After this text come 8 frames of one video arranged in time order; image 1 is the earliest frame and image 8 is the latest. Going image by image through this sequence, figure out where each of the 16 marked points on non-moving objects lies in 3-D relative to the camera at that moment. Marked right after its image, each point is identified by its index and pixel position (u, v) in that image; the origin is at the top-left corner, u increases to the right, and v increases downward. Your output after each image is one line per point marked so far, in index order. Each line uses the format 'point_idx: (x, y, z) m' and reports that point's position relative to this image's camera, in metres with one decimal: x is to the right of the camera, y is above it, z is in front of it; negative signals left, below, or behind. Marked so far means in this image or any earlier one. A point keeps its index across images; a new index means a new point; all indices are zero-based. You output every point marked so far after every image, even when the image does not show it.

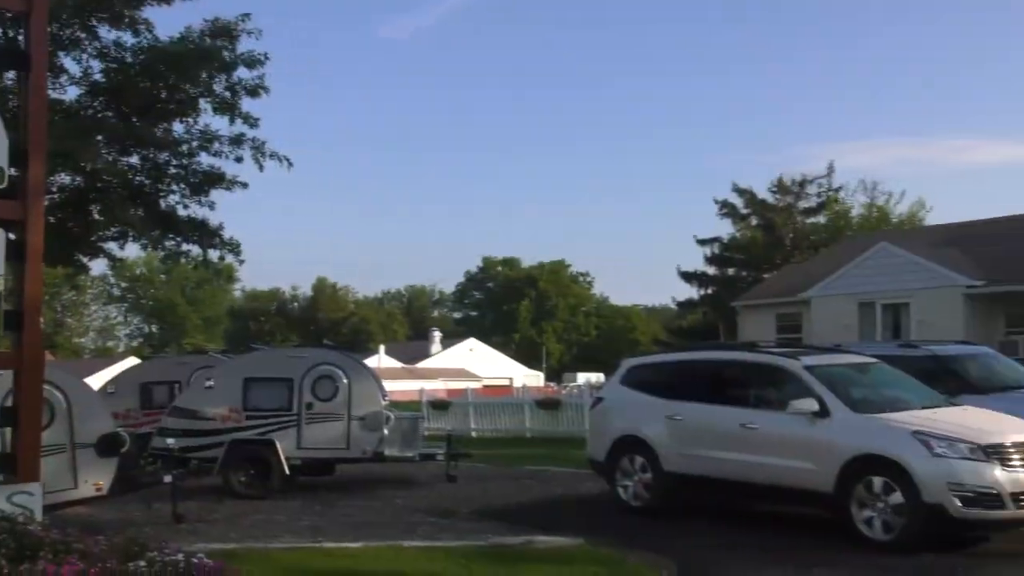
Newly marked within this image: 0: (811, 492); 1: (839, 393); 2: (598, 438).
0: (+3.6, -2.5, +10.1) m
1: (+4.0, -1.3, +10.3) m
2: (+1.1, -2.2, +12.1) m
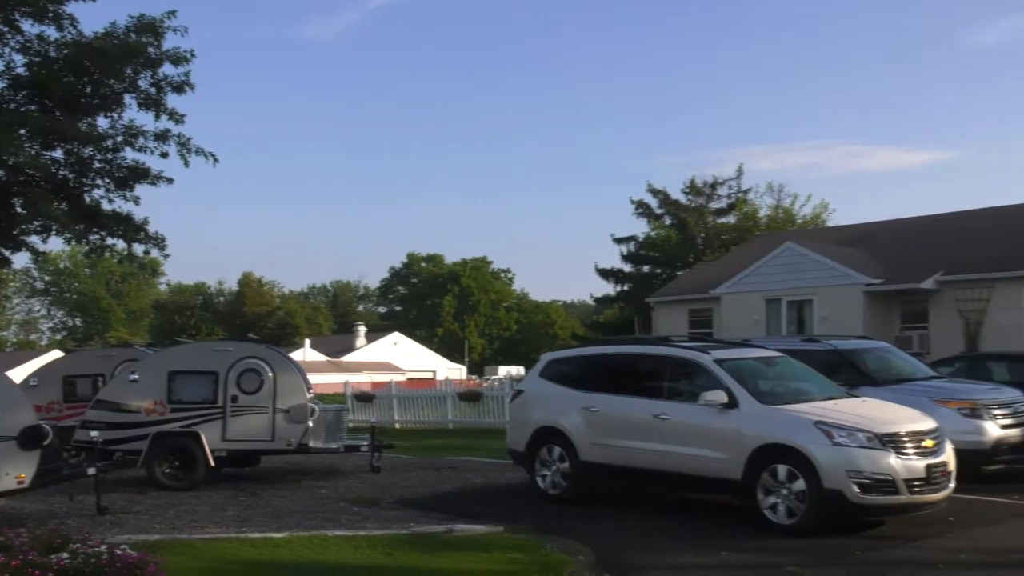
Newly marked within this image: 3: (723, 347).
0: (+2.6, -2.4, +10.6) m
1: (+3.0, -1.3, +10.8) m
2: (+0.1, -2.1, +12.4) m
3: (+2.8, -0.8, +11.5) m
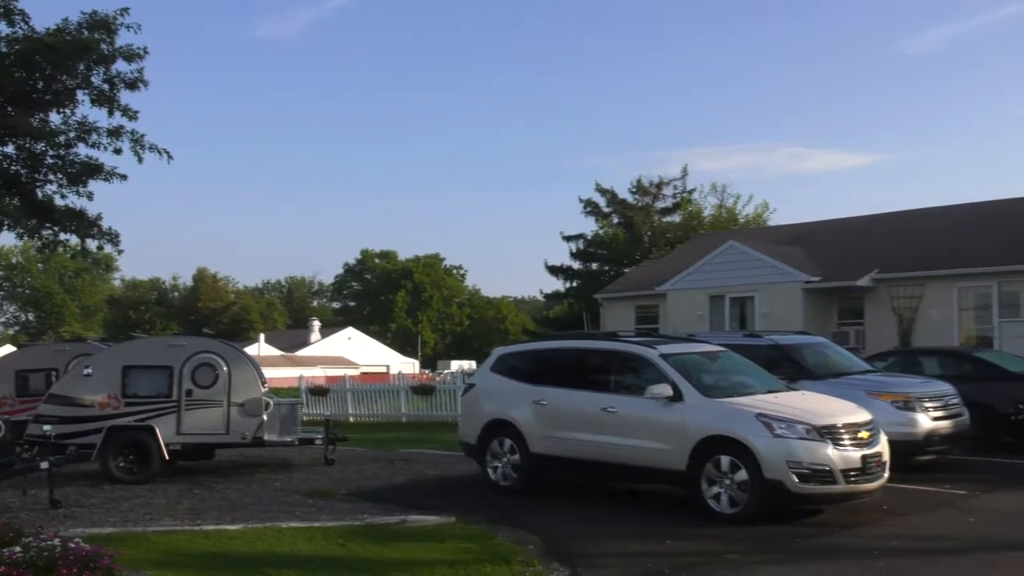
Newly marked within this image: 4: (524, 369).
0: (+2.0, -2.4, +10.9) m
1: (+2.4, -1.2, +11.1) m
2: (-0.6, -2.0, +12.7) m
3: (+2.2, -0.8, +11.8) m
4: (+0.2, -1.2, +12.5) m
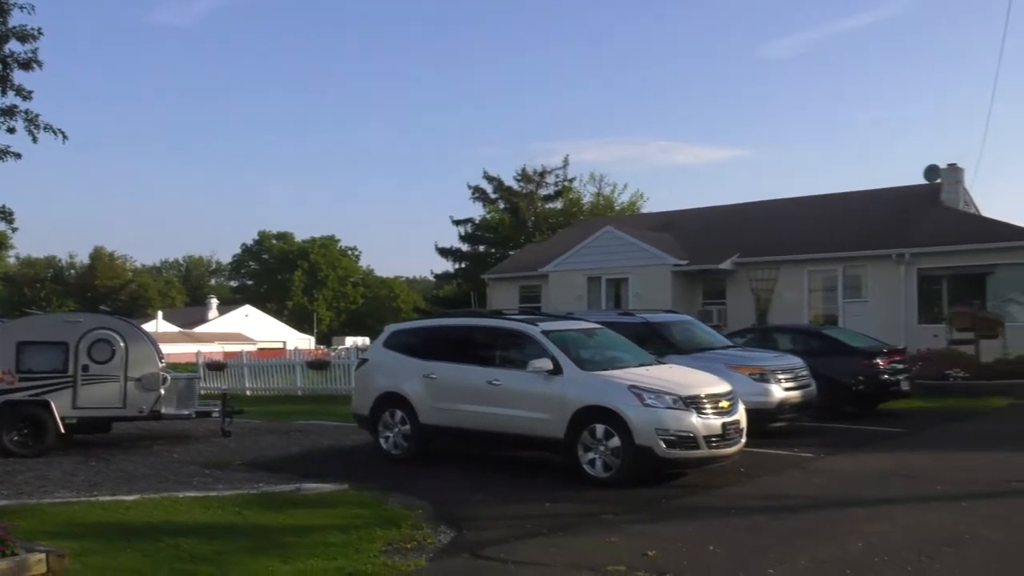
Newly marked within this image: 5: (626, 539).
0: (+0.5, -2.1, +11.8) m
1: (+0.8, -1.0, +12.0) m
2: (-2.3, -1.7, +13.3) m
3: (+0.6, -0.5, +12.7) m
4: (-1.5, -0.9, +13.1) m
5: (+1.4, -3.1, +10.0) m
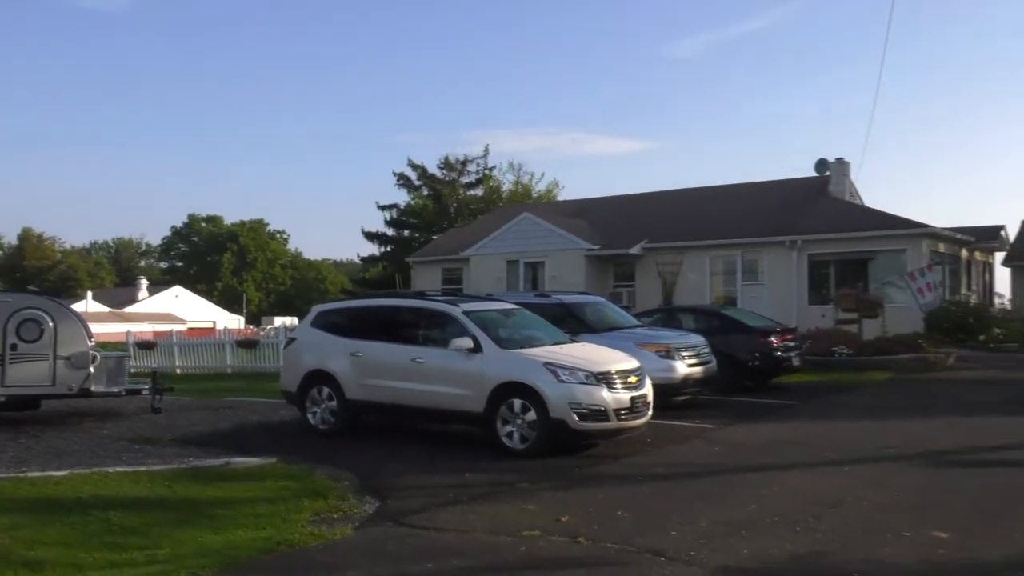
0: (-0.7, -1.9, +12.5) m
1: (-0.3, -0.7, +12.7) m
2: (-3.6, -1.4, +13.8) m
3: (-0.6, -0.2, +13.3) m
4: (-2.7, -0.6, +13.6) m
5: (+0.4, -2.9, +10.8) m
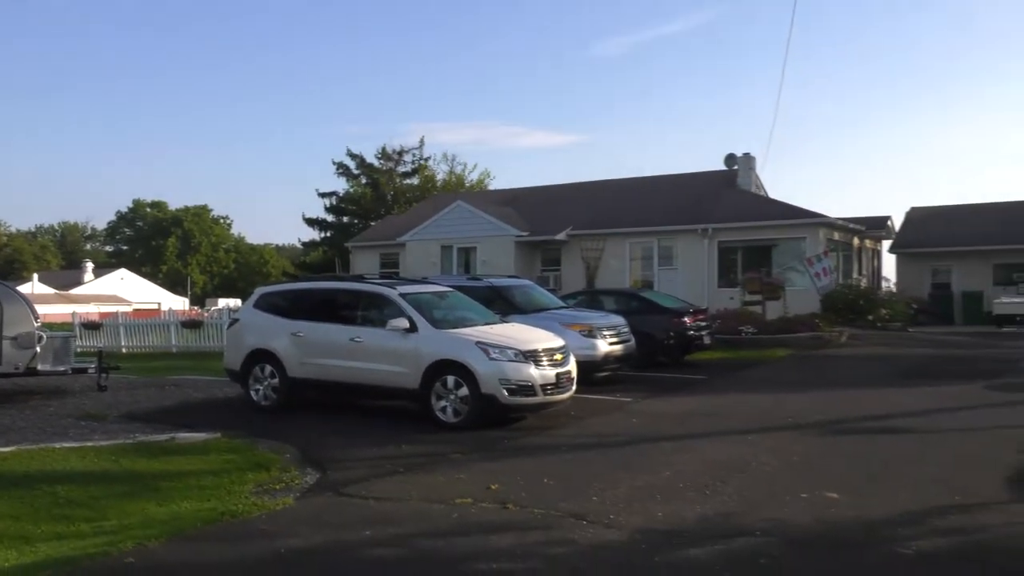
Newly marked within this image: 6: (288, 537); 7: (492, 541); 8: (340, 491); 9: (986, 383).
0: (-1.8, -1.6, +13.3) m
1: (-1.4, -0.4, +13.5) m
2: (-4.7, -1.1, +14.4) m
3: (-1.8, 0.0, +14.1) m
4: (-3.9, -0.3, +14.3) m
5: (-0.6, -2.6, +11.7) m
6: (-2.7, -2.9, +9.7) m
7: (-0.3, -2.9, +9.3) m
8: (-2.4, -2.8, +11.3) m
9: (+8.7, -1.8, +15.5) m
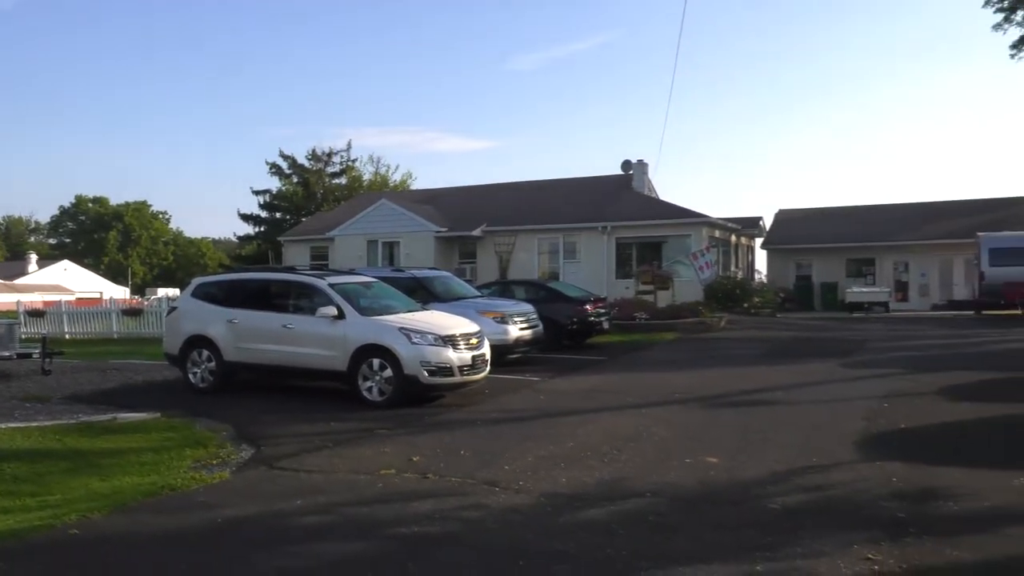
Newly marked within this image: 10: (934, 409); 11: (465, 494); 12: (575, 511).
0: (-3.2, -1.5, +14.5) m
1: (-2.8, -0.3, +14.7) m
2: (-6.2, -1.0, +15.3) m
3: (-3.2, +0.2, +15.3) m
4: (-5.4, -0.1, +15.3) m
5: (-1.9, -2.5, +13.1) m
6: (-3.7, -2.8, +10.9) m
7: (-1.3, -2.8, +10.7) m
8: (-3.6, -2.6, +12.5) m
9: (+7.0, -1.6, +17.8) m
10: (+7.3, -2.1, +14.4) m
11: (-0.7, -2.8, +11.4) m
12: (+0.8, -2.8, +10.6) m
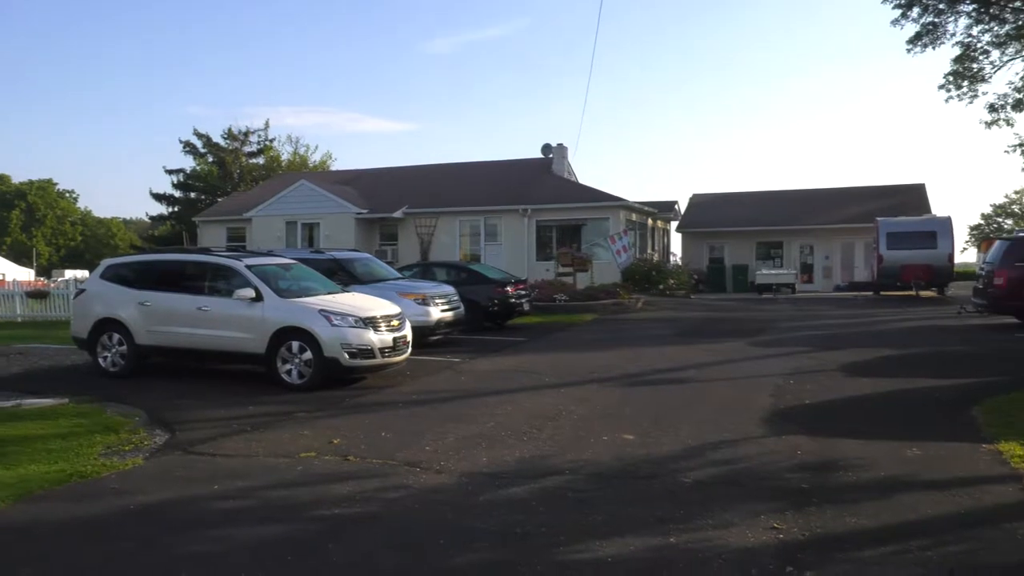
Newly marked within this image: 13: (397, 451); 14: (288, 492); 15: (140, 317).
0: (-4.5, -1.1, +14.3) m
1: (-4.2, +0.1, +14.5) m
2: (-7.6, -0.6, +14.8) m
3: (-4.7, +0.5, +15.1) m
4: (-6.8, +0.2, +14.9) m
5: (-3.1, -2.2, +13.0) m
6: (-4.7, -2.6, +10.7) m
7: (-2.3, -2.6, +10.7) m
8: (-4.8, -2.3, +12.3) m
9: (+5.3, -1.2, +18.5) m
10: (+5.9, -1.8, +15.2) m
11: (-1.8, -2.5, +11.5) m
12: (-0.2, -2.6, +10.9) m
13: (-1.7, -2.4, +12.4) m
14: (-2.9, -2.6, +10.6) m
15: (-6.5, -0.5, +14.5) m
